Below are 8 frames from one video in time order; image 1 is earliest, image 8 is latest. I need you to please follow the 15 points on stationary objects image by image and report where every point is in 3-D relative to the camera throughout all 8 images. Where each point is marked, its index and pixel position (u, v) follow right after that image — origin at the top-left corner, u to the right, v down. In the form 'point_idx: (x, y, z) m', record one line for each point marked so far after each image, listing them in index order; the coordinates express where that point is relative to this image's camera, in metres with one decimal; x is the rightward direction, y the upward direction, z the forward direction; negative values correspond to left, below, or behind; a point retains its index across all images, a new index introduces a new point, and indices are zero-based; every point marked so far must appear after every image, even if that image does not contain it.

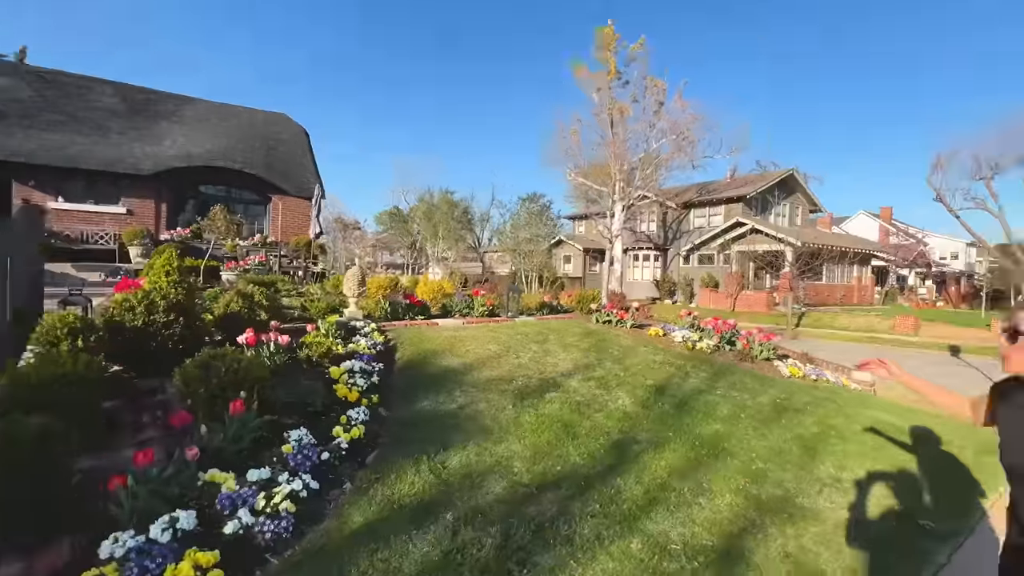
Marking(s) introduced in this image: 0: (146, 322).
0: (-3.5, -0.3, +4.4) m
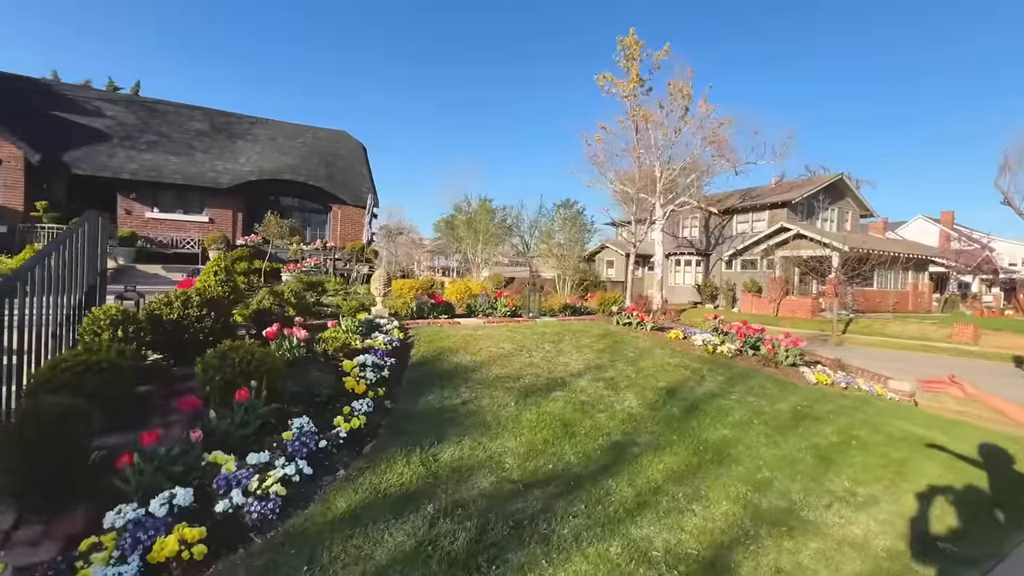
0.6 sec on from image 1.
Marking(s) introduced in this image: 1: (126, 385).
0: (-3.5, -0.3, +4.7) m
1: (-3.2, -0.8, +3.8) m
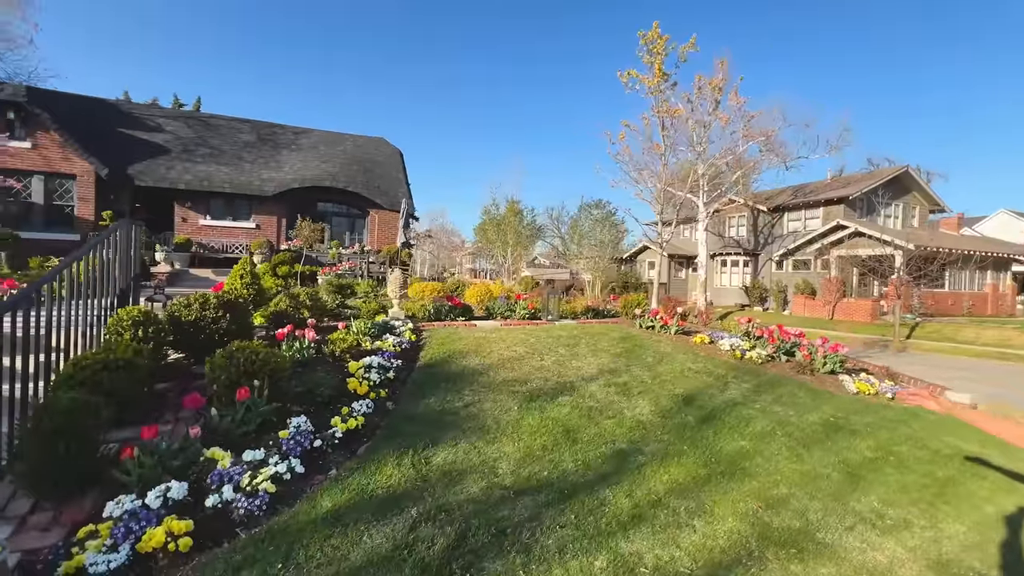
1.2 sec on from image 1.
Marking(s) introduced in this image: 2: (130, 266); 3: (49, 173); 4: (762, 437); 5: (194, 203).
0: (-3.5, -0.3, +5.0) m
1: (-3.3, -0.9, +4.0) m
2: (-5.0, +0.3, +5.8) m
3: (-15.6, +3.9, +15.1) m
4: (+2.9, -1.8, +5.3) m
5: (-12.3, +3.3, +17.3) m
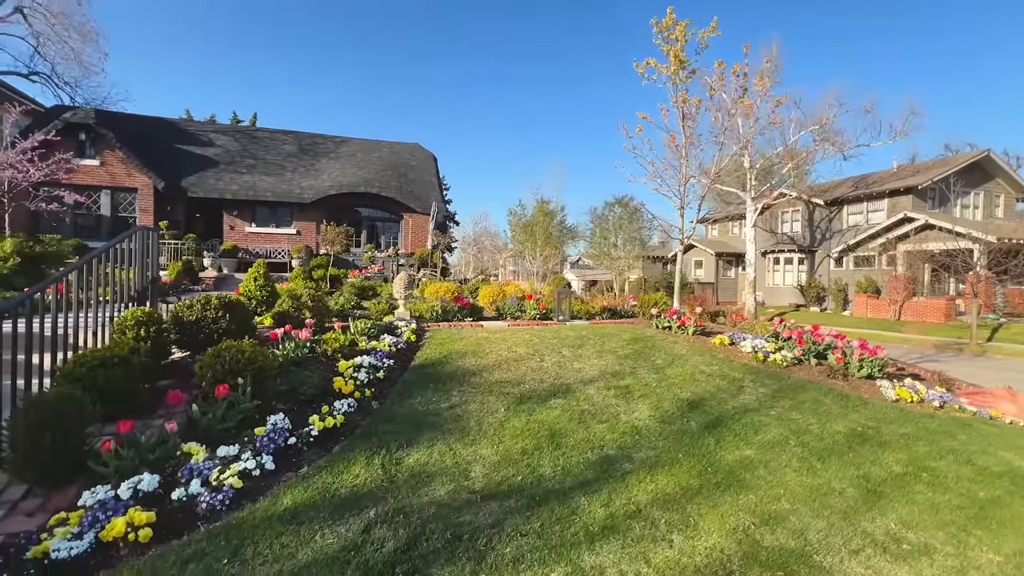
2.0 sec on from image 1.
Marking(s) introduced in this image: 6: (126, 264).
0: (-3.6, -0.3, +5.2) m
1: (-3.6, -0.9, +4.2) m
2: (-5.0, +0.2, +6.2) m
3: (-14.6, +3.7, +16.6) m
4: (+2.8, -1.7, +4.9) m
5: (-11.1, +3.1, +18.4) m
6: (-4.9, +0.3, +5.8) m
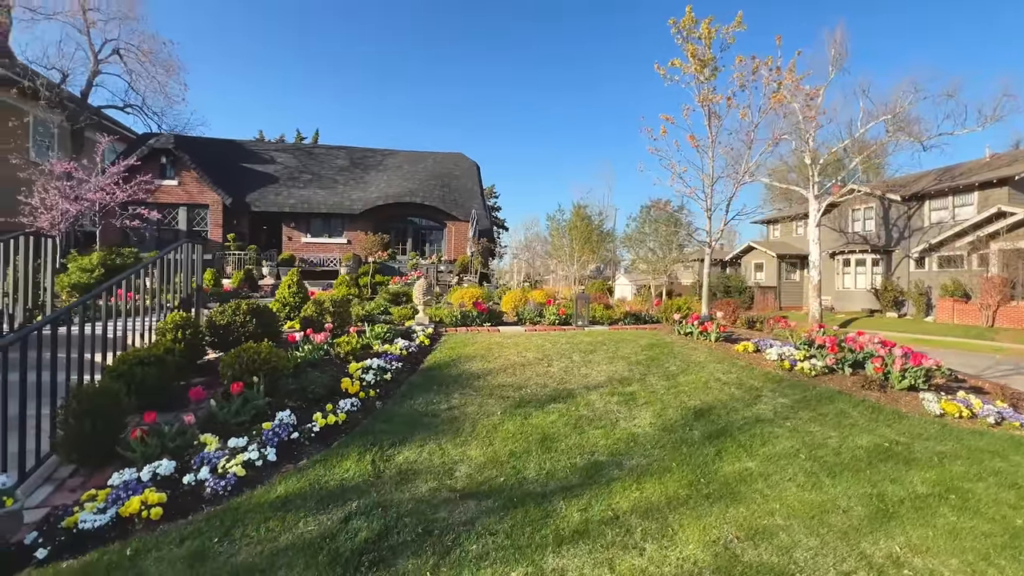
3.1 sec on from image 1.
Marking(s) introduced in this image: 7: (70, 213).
0: (-3.6, -0.4, +5.8) m
1: (-3.7, -0.9, +4.8) m
2: (-4.9, +0.1, +6.9) m
3: (-13.2, +3.4, +18.4) m
4: (+2.7, -1.8, +4.6) m
5: (-9.5, +2.9, +19.8) m
6: (-4.8, +0.2, +6.5) m
7: (-13.8, +2.3, +14.1) m
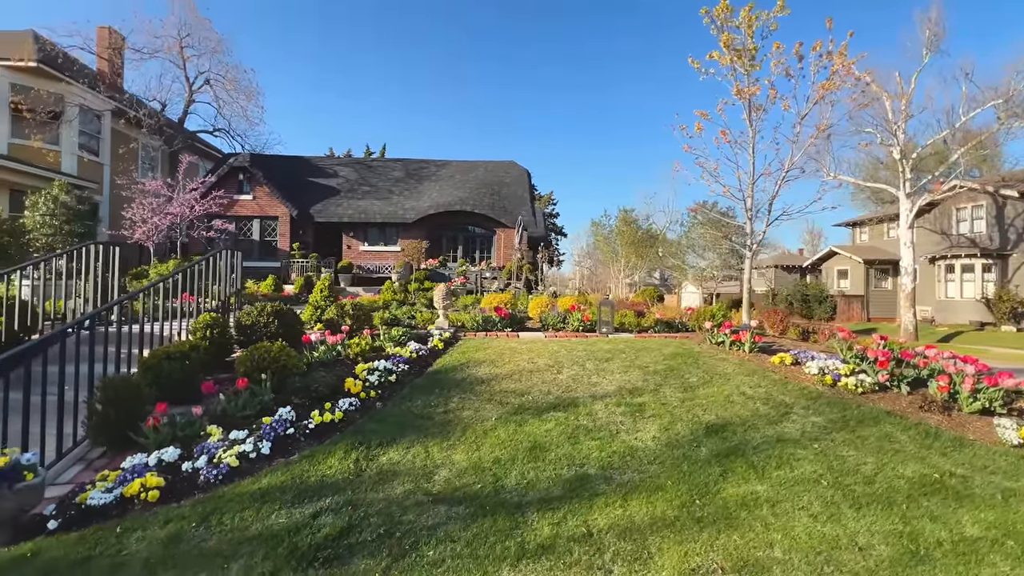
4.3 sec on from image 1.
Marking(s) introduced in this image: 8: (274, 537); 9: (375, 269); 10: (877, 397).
0: (-3.5, -0.5, +6.2) m
1: (-3.7, -1.0, +5.2) m
2: (-4.6, +0.1, +7.5) m
3: (-11.2, +3.2, +20.1) m
4: (+2.6, -1.8, +4.1) m
5: (-7.3, +2.6, +21.0) m
6: (-4.6, +0.1, +7.1) m
7: (-12.5, +2.2, +15.9) m
8: (-1.8, -1.8, +3.3) m
9: (-6.1, +0.9, +20.0) m
10: (+4.7, -1.4, +5.8) m
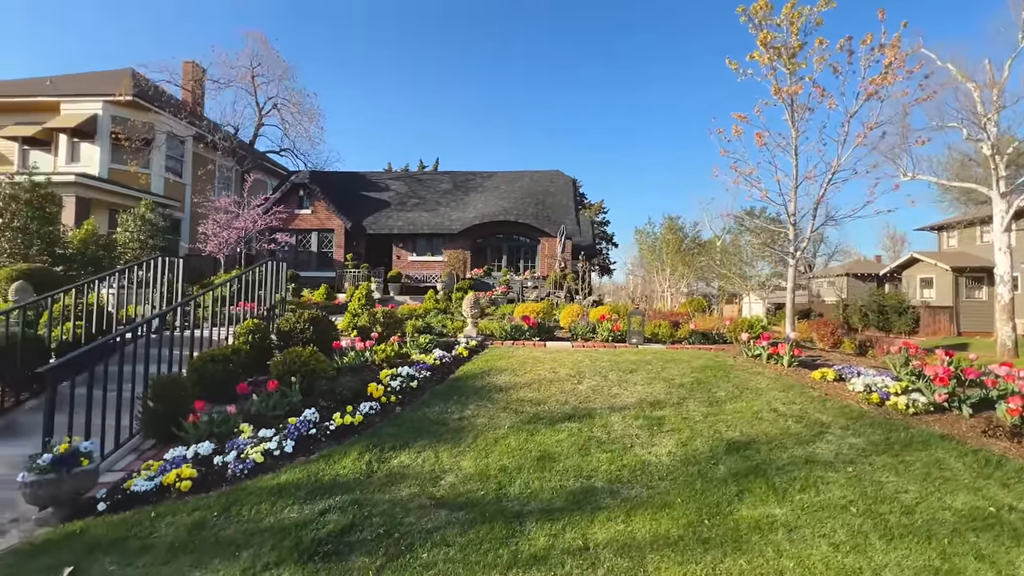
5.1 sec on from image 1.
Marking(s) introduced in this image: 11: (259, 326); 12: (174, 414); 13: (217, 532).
0: (-3.2, -0.6, +6.7) m
1: (-3.5, -1.1, +5.7) m
2: (-4.2, -0.1, +8.1) m
3: (-9.2, +2.8, +21.4) m
4: (+2.6, -1.9, +3.8) m
5: (-5.2, +2.2, +21.8) m
6: (-4.2, 0.0, +7.7) m
7: (-10.9, +1.9, +17.4) m
8: (-1.8, -1.9, +3.5) m
9: (-4.1, +0.5, +20.7) m
10: (+4.9, -1.5, +5.2) m
11: (-3.6, -0.5, +6.4) m
12: (-3.7, -1.4, +4.9) m
13: (-2.3, -1.9, +3.5) m
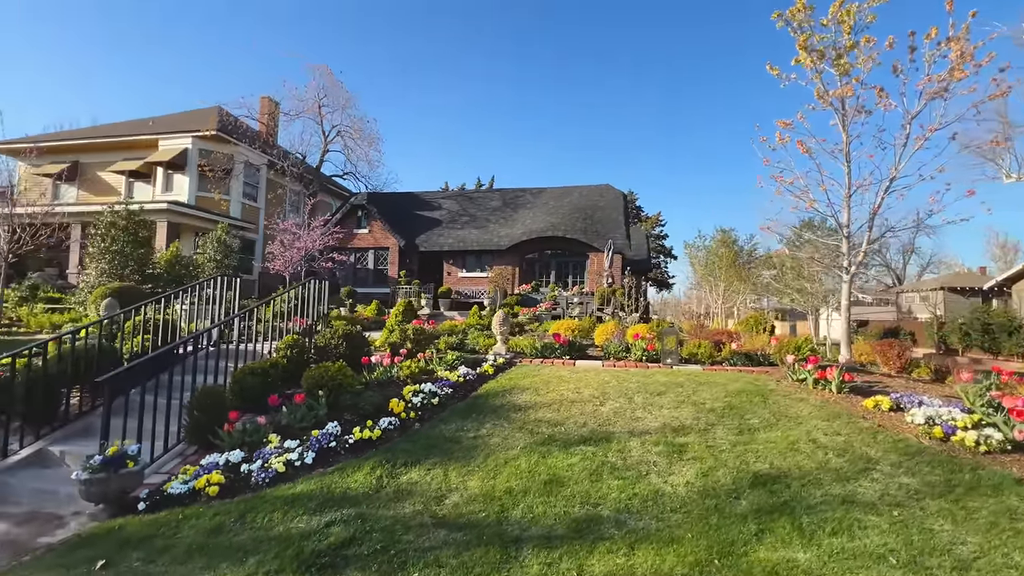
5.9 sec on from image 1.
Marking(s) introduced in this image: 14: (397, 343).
0: (-2.8, -0.9, +7.0) m
1: (-3.3, -1.3, +6.1) m
2: (-3.6, -0.4, +8.6) m
3: (-6.8, +2.0, +22.5) m
4: (+2.5, -2.1, +3.4) m
5: (-2.9, +1.4, +22.4) m
6: (-3.7, -0.3, +8.2) m
7: (-9.1, +1.2, +18.7) m
8: (-1.8, -2.1, +3.7) m
9: (-1.9, -0.2, +21.1) m
10: (+5.0, -1.7, +4.5) m
11: (-3.3, -0.8, +6.8) m
12: (-3.5, -1.6, +5.3) m
13: (-2.4, -2.1, +3.8) m
14: (-1.9, -1.0, +7.7) m
